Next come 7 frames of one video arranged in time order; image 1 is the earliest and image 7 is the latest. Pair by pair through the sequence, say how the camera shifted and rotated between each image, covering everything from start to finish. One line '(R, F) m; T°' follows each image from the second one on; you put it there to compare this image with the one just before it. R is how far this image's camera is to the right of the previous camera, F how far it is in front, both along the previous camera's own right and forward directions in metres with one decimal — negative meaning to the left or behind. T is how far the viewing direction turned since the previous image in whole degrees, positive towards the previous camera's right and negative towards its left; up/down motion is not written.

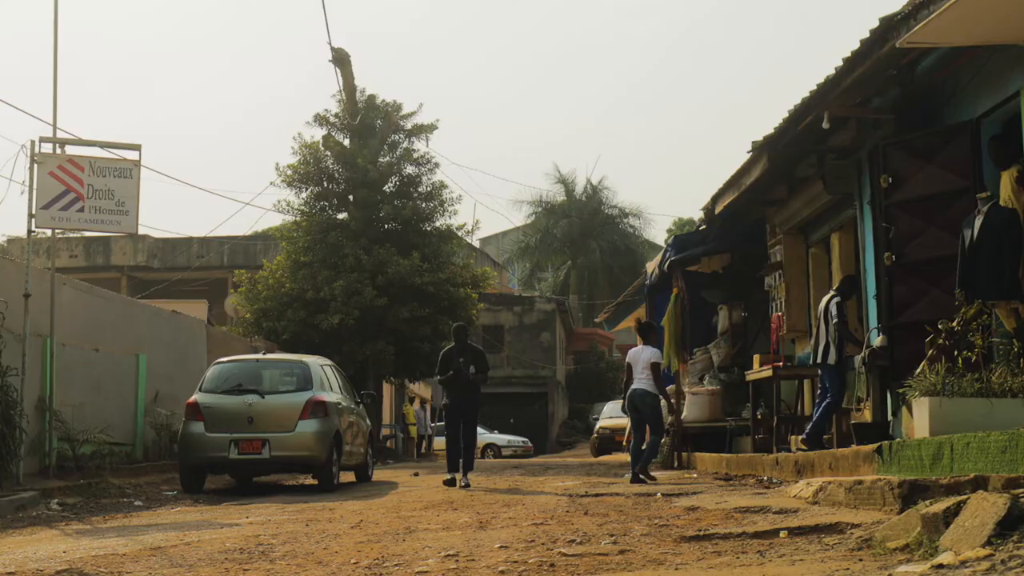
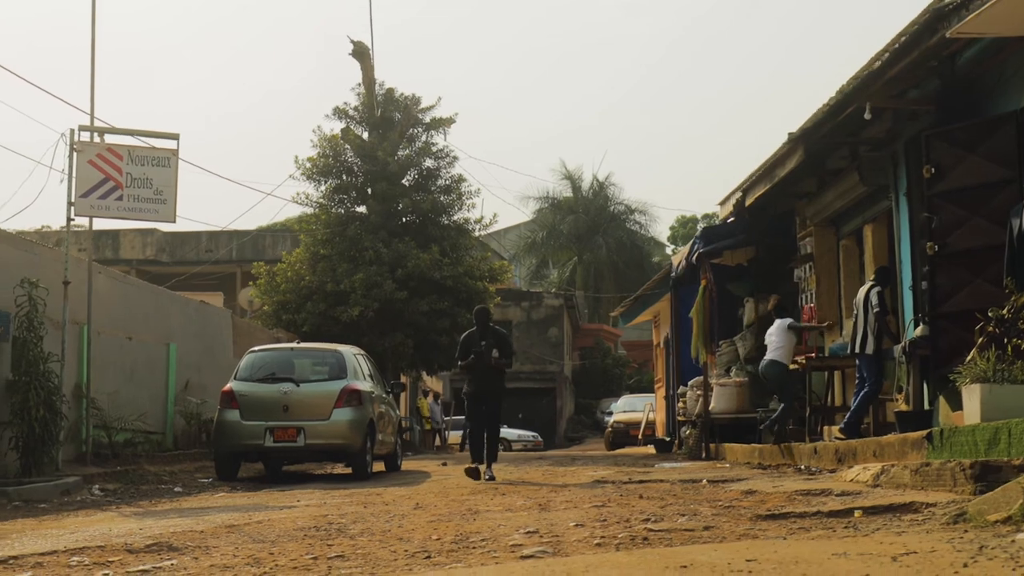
(-0.3, -0.1) m; 0°
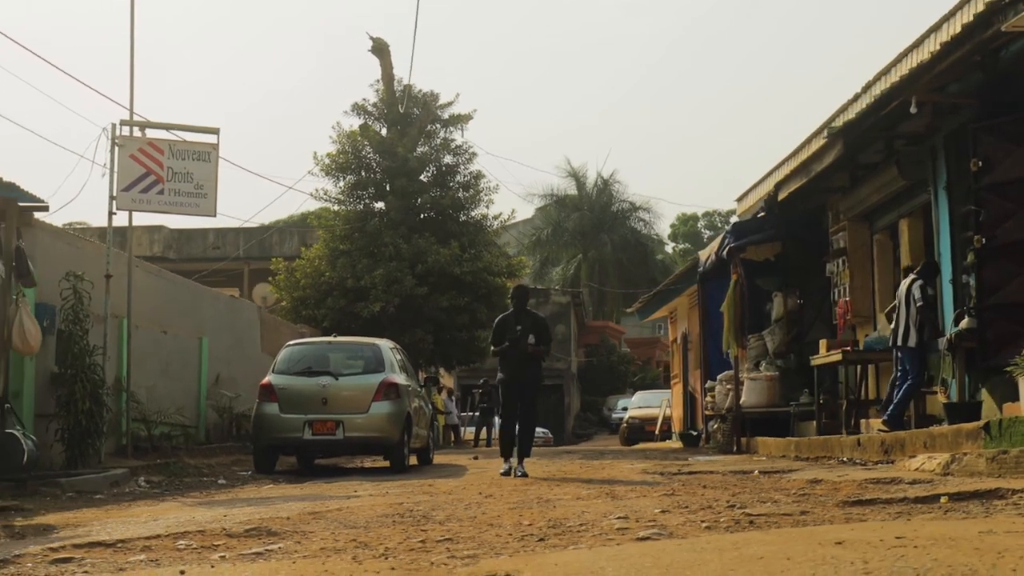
(-0.4, -0.1) m; 0°
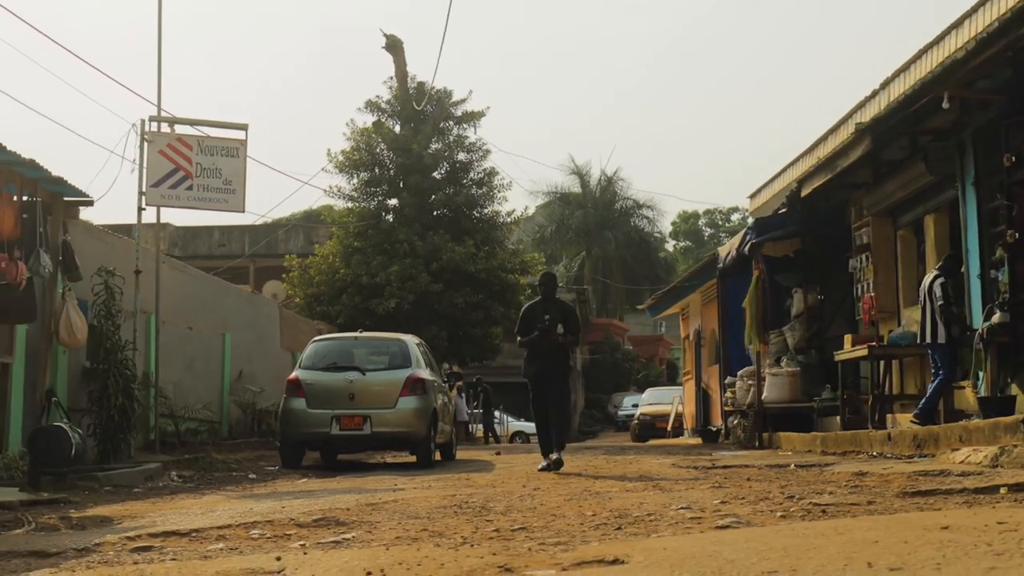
(-0.3, 0.0) m; 0°
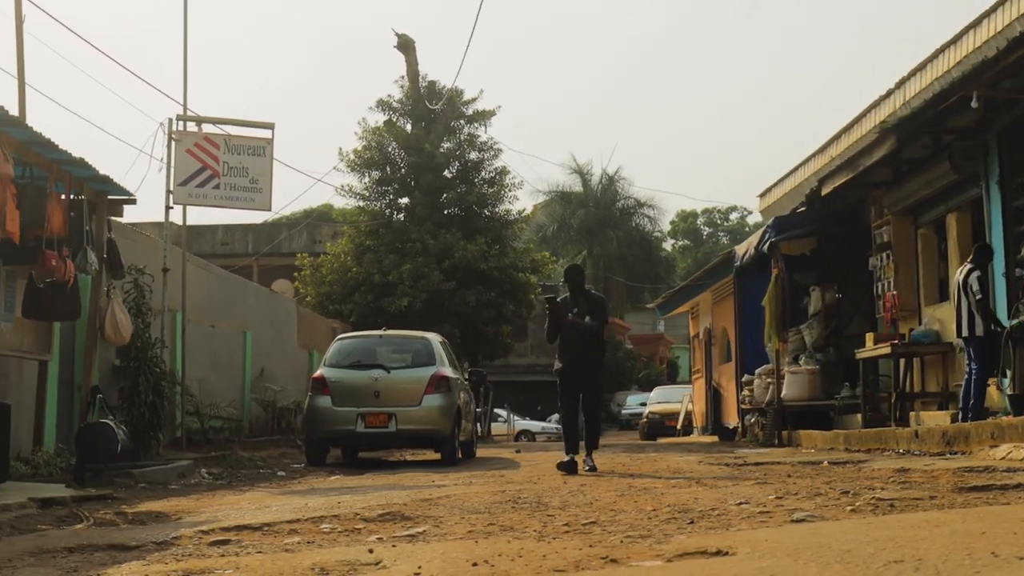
(-0.3, -0.1) m; 0°
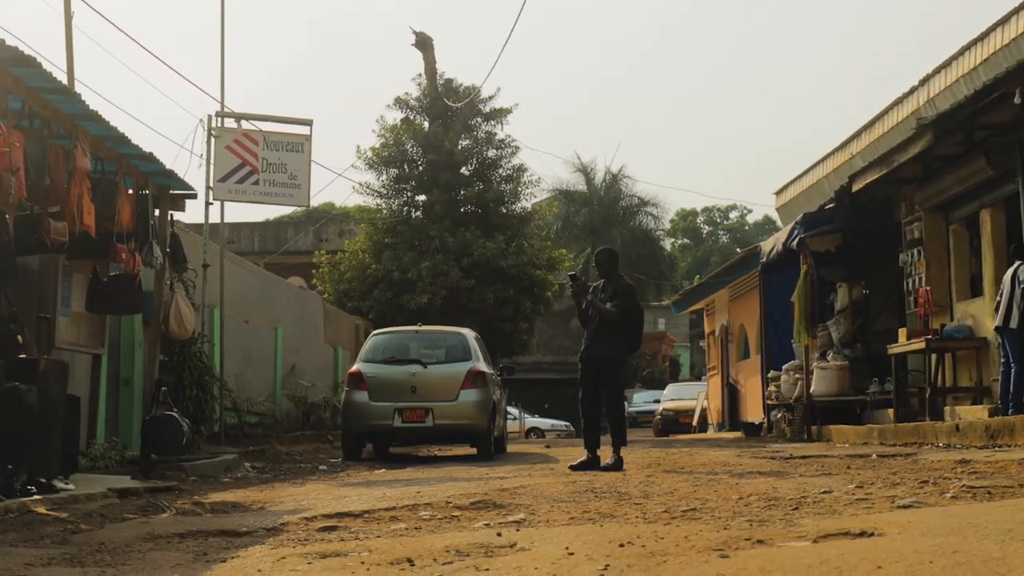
(-0.4, -0.1) m; 0°
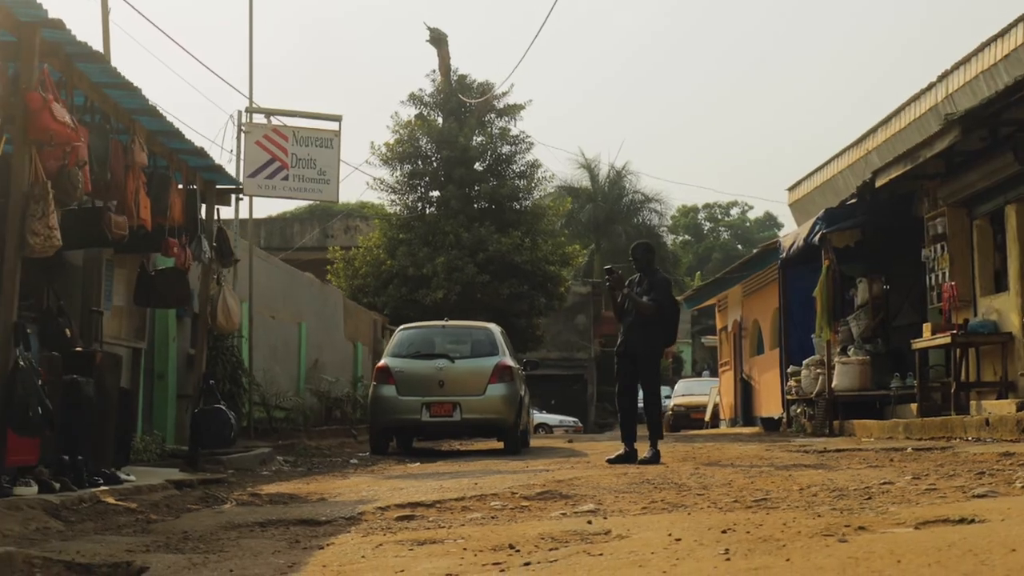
(-0.3, -0.1) m; 0°
